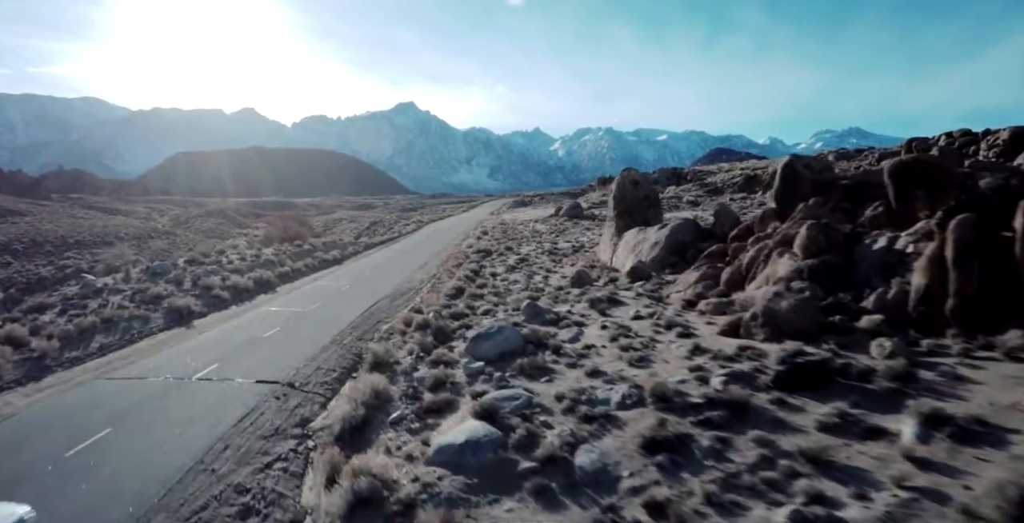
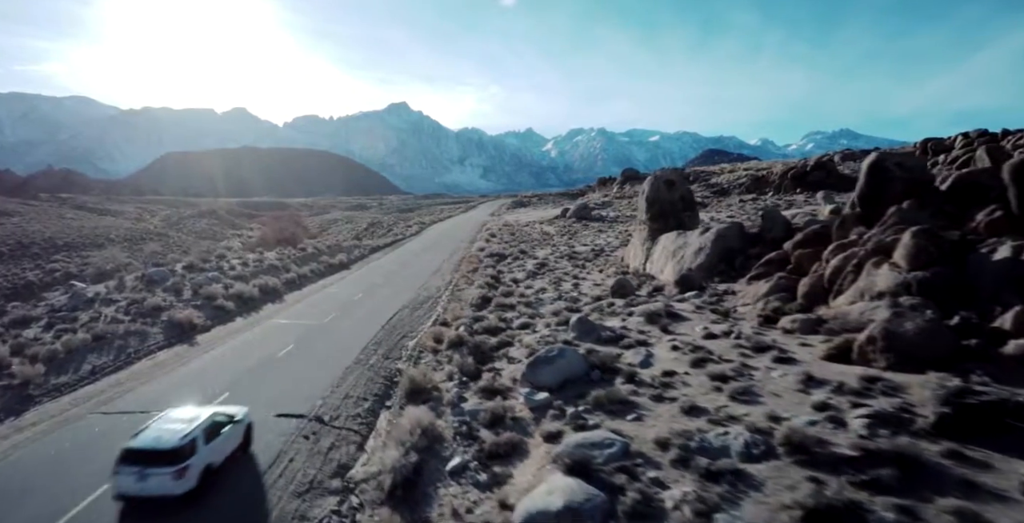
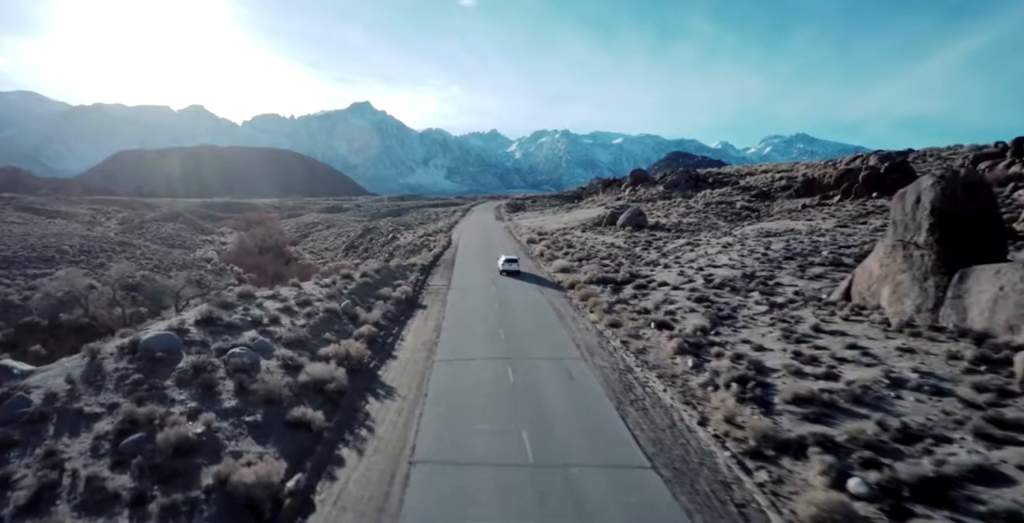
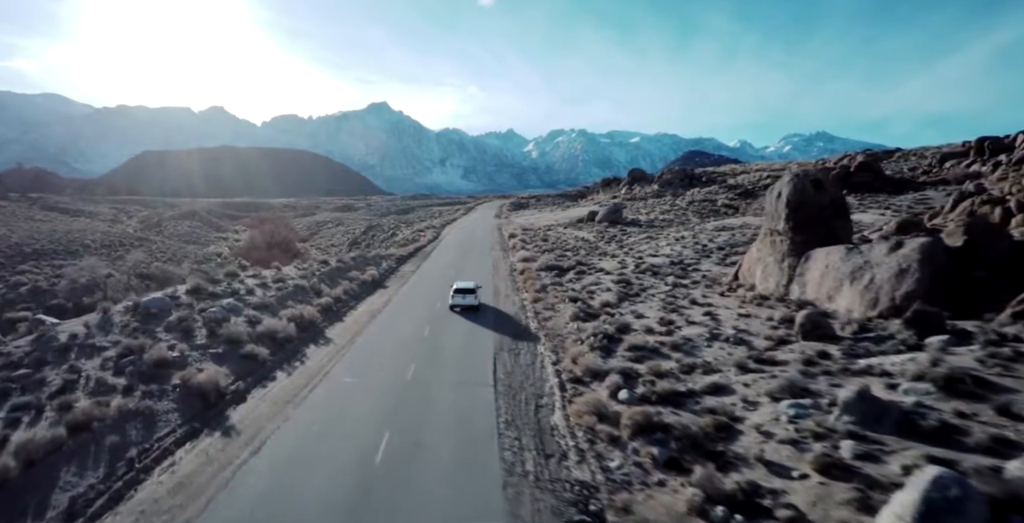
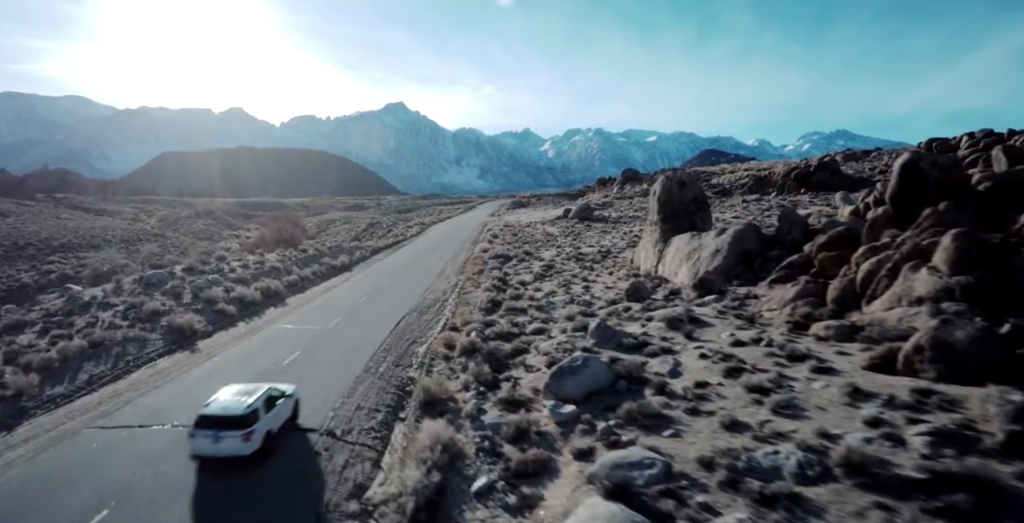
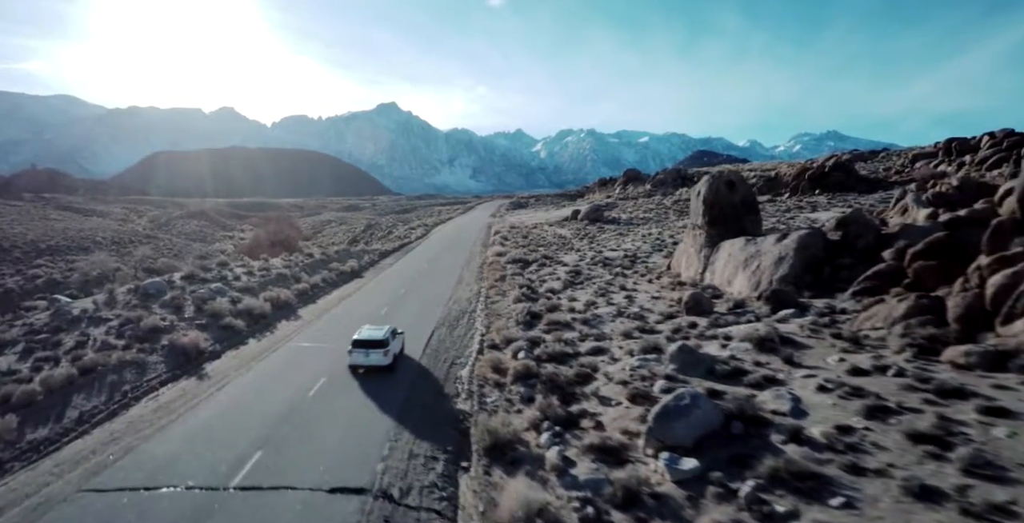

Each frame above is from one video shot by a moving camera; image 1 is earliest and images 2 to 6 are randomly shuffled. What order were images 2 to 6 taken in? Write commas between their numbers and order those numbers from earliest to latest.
2, 5, 6, 4, 3
